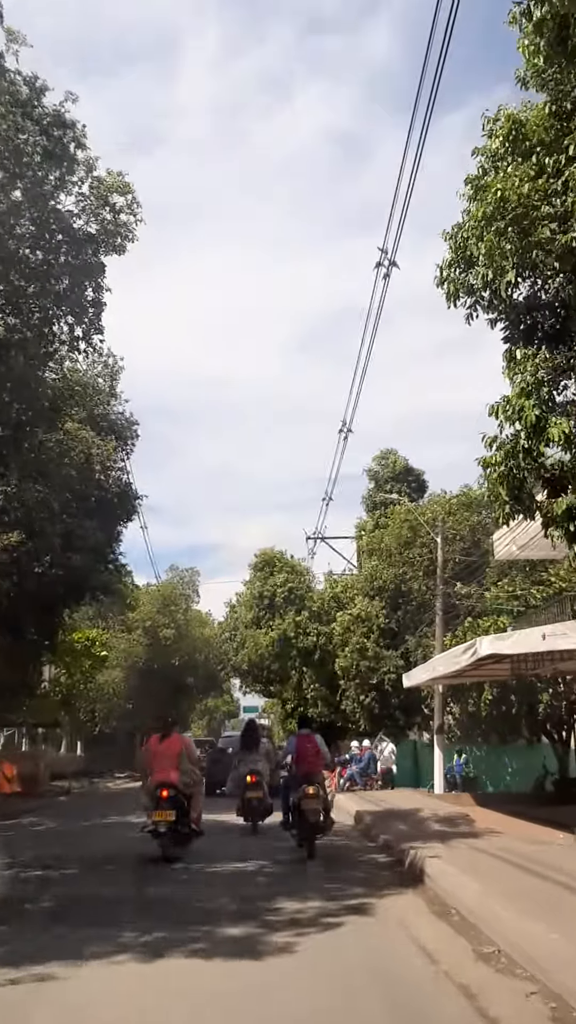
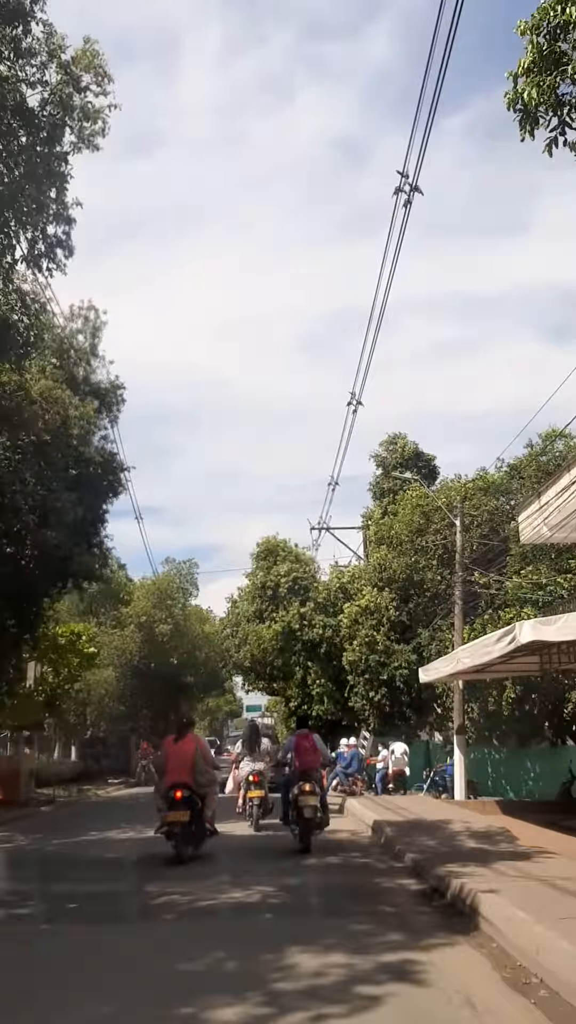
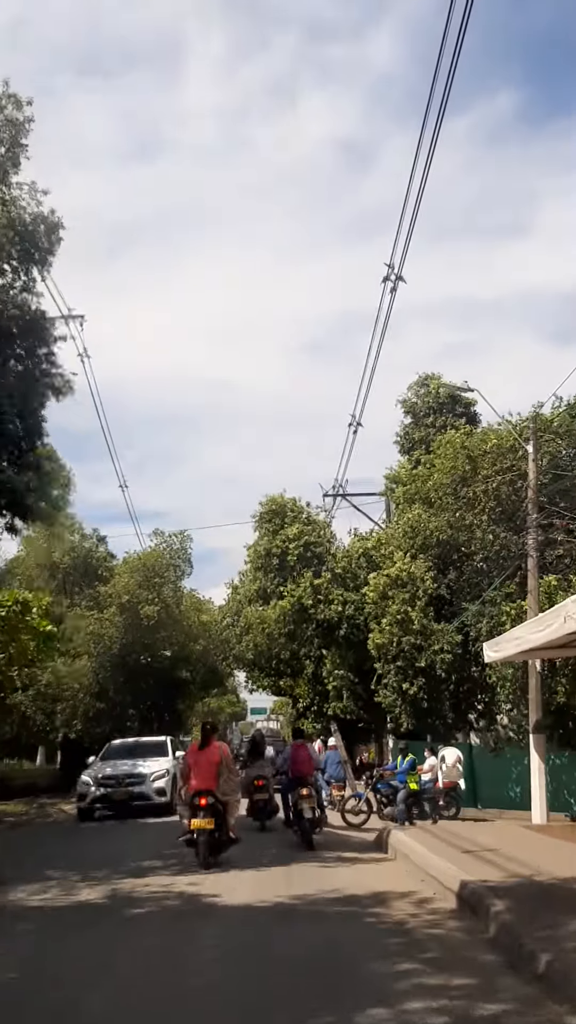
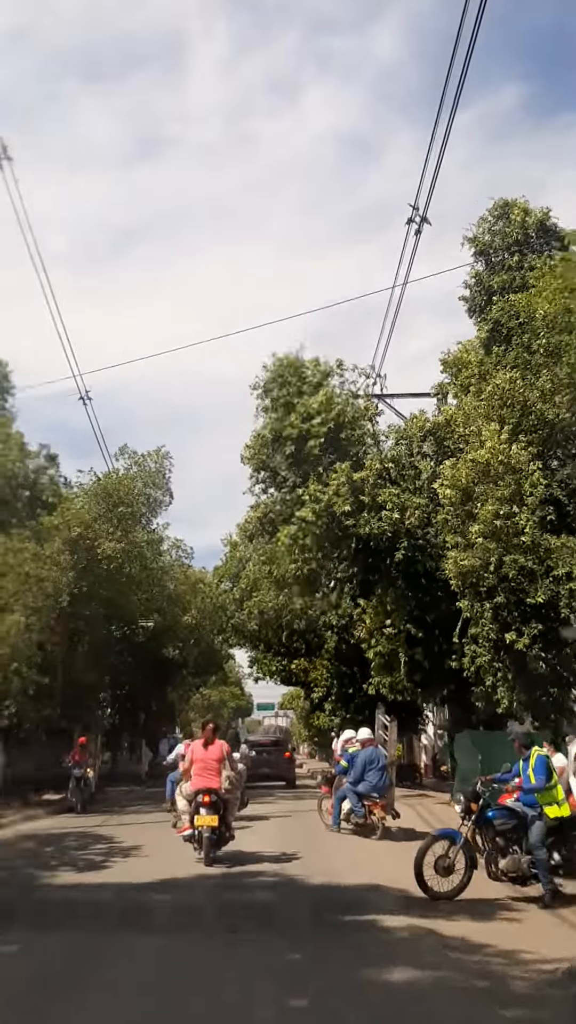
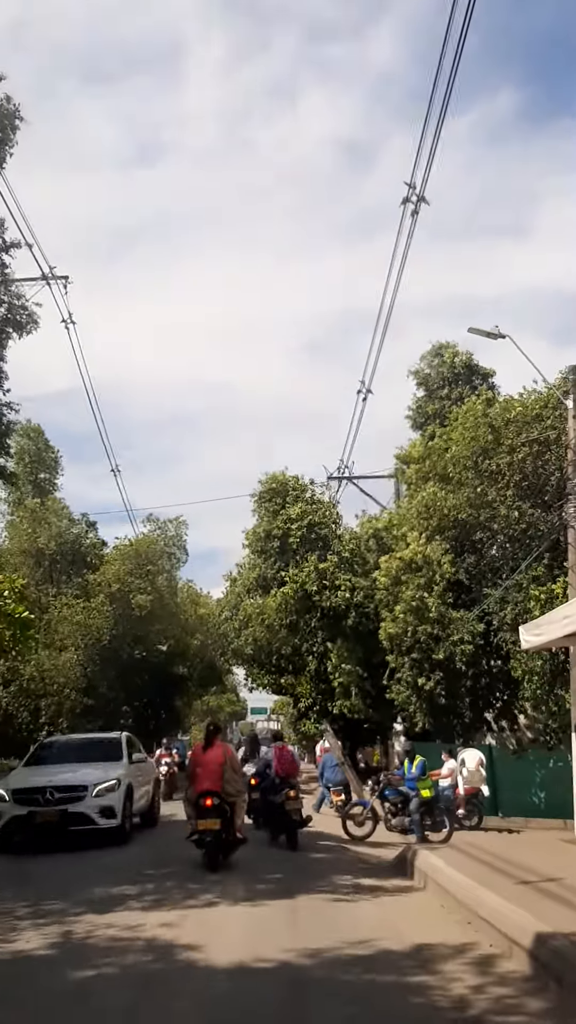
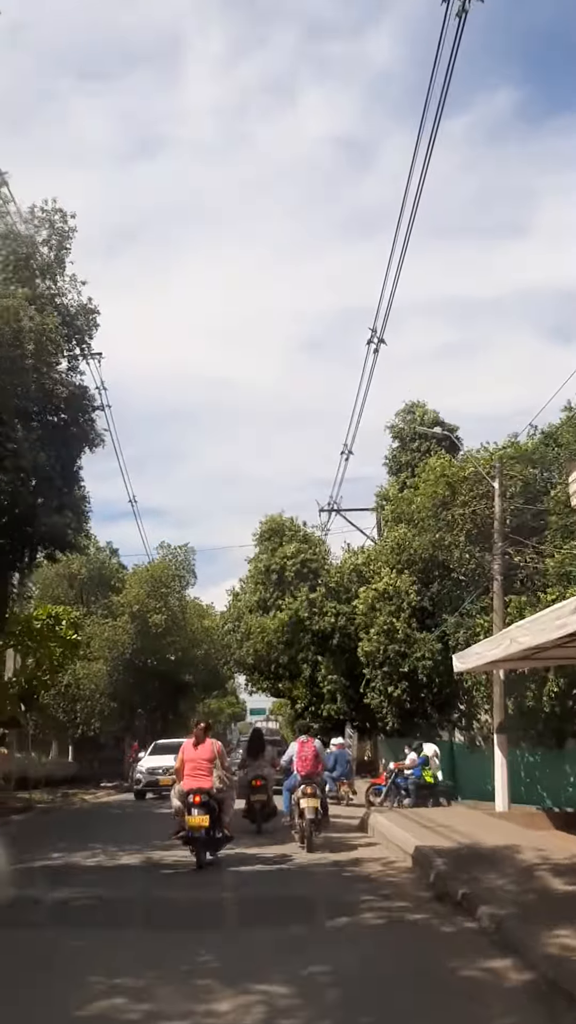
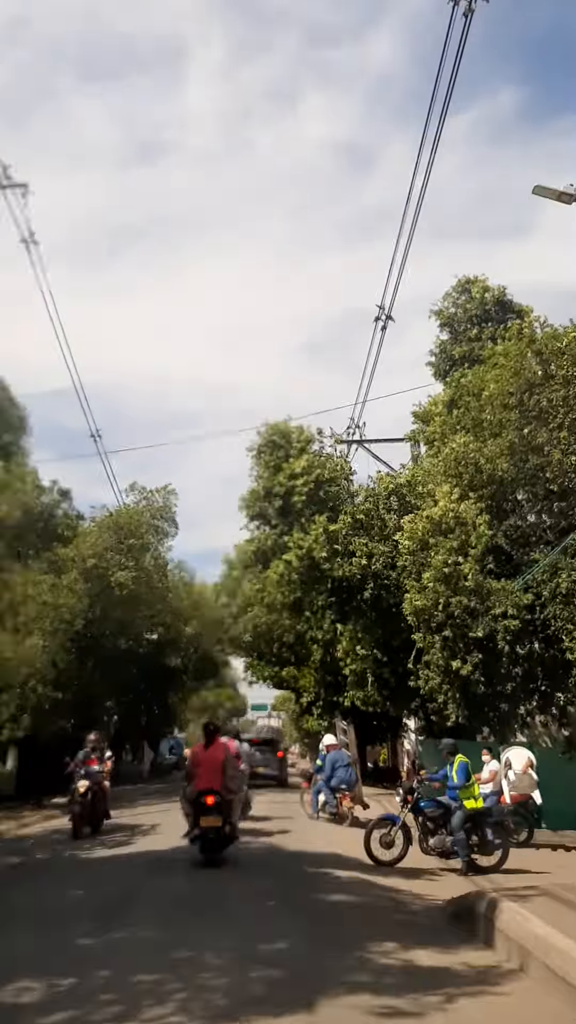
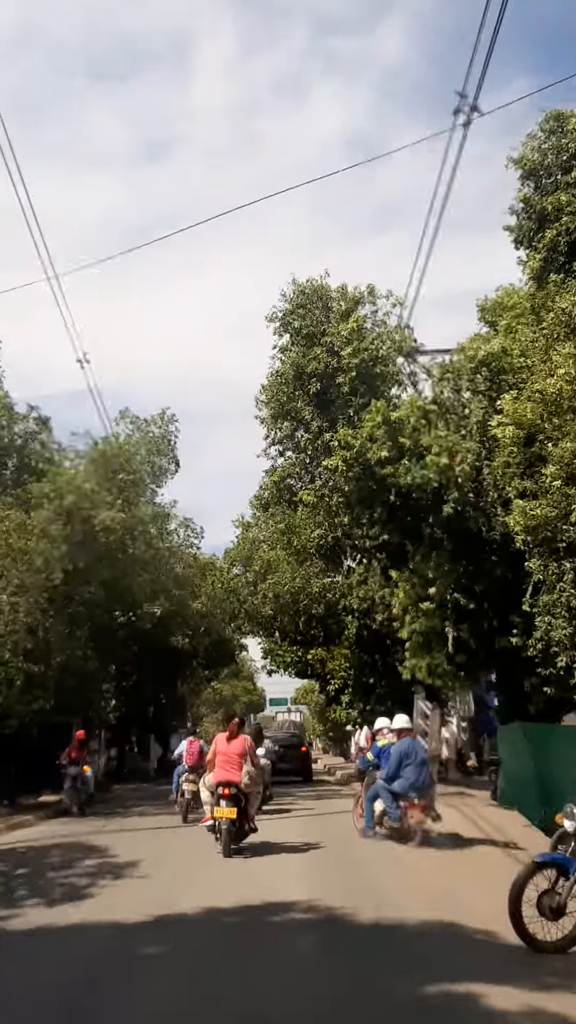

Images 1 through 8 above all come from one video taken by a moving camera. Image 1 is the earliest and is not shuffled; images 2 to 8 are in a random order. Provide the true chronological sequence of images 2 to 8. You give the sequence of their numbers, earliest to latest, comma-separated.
2, 6, 3, 5, 7, 4, 8
